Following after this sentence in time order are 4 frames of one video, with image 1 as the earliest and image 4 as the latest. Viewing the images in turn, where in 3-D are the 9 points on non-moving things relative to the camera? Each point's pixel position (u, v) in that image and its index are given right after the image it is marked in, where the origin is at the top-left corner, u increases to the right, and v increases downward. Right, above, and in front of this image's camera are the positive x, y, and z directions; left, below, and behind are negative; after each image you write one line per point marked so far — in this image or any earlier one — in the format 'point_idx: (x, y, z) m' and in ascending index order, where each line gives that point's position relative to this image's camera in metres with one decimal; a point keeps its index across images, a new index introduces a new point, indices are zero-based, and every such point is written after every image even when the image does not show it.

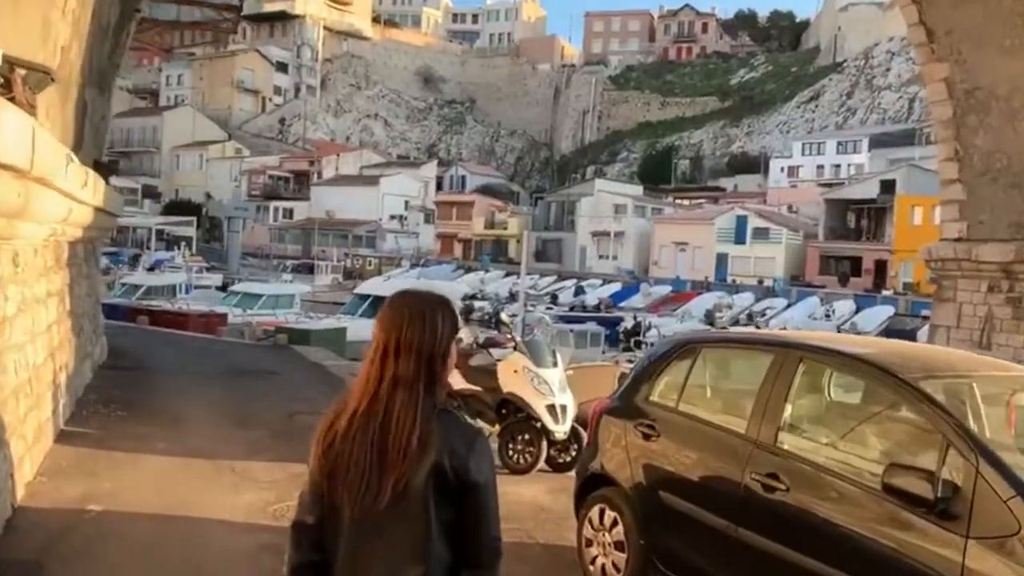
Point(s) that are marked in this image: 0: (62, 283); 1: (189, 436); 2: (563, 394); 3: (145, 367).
0: (-4.5, +0.1, +9.7) m
1: (-3.1, -1.4, +9.2) m
2: (+0.4, -0.9, +8.3) m
3: (-5.4, -1.2, +14.5) m
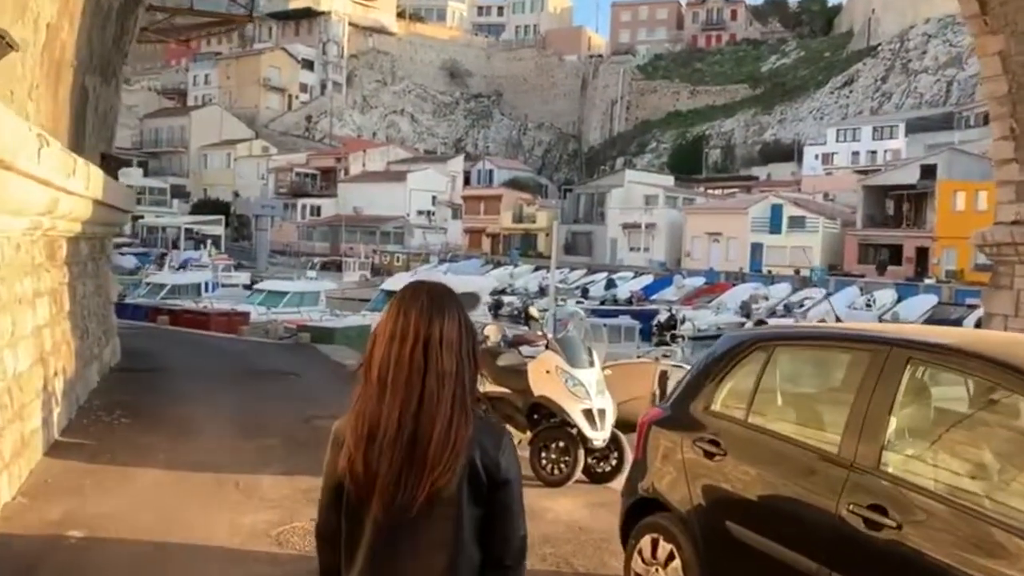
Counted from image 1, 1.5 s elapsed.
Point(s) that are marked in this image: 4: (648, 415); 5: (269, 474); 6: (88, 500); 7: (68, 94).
0: (-4.2, +0.1, +9.0) m
1: (-2.8, -1.4, +8.5) m
2: (+0.7, -0.8, +7.5) m
3: (-5.0, -1.1, +13.8) m
4: (+0.7, -0.6, +5.0) m
5: (-1.8, -1.4, +7.5) m
6: (-2.8, -1.4, +6.4) m
7: (-4.3, +1.9, +9.4) m
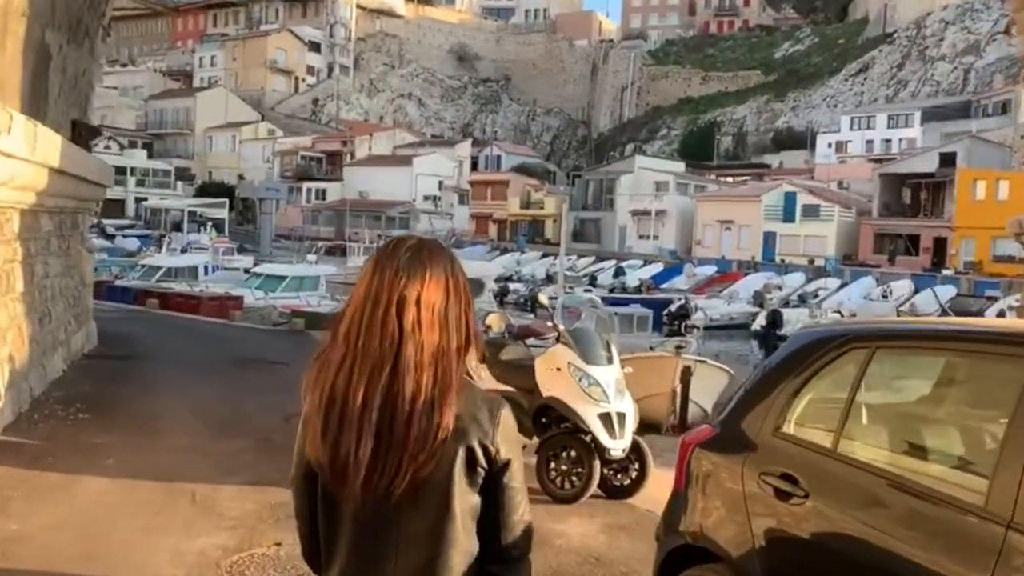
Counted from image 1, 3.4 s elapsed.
0: (-4.1, +0.2, +8.0) m
1: (-2.7, -1.2, +7.4) m
2: (+0.7, -0.7, +6.4) m
3: (-4.9, -0.9, +12.8) m
4: (+0.7, -0.6, +3.9) m
5: (-1.8, -1.3, +6.4) m
6: (-2.8, -1.3, +5.4) m
7: (-4.2, +2.0, +8.3) m
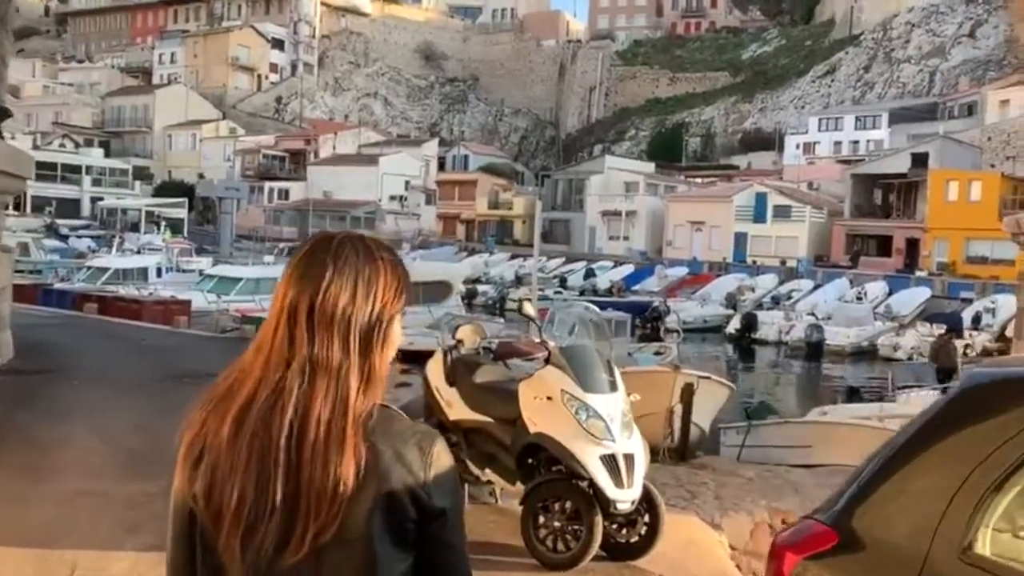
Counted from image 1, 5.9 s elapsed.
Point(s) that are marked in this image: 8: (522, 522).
0: (-4.3, +0.2, +6.5) m
1: (-2.9, -1.2, +6.0) m
2: (+0.6, -0.8, +5.0) m
3: (-5.2, -1.0, +11.2) m
4: (+0.7, -0.6, +2.5) m
5: (-1.9, -1.3, +5.0) m
6: (-2.9, -1.3, +3.9) m
7: (-4.4, +2.0, +6.8) m
8: (0.0, -1.2, +5.2) m
